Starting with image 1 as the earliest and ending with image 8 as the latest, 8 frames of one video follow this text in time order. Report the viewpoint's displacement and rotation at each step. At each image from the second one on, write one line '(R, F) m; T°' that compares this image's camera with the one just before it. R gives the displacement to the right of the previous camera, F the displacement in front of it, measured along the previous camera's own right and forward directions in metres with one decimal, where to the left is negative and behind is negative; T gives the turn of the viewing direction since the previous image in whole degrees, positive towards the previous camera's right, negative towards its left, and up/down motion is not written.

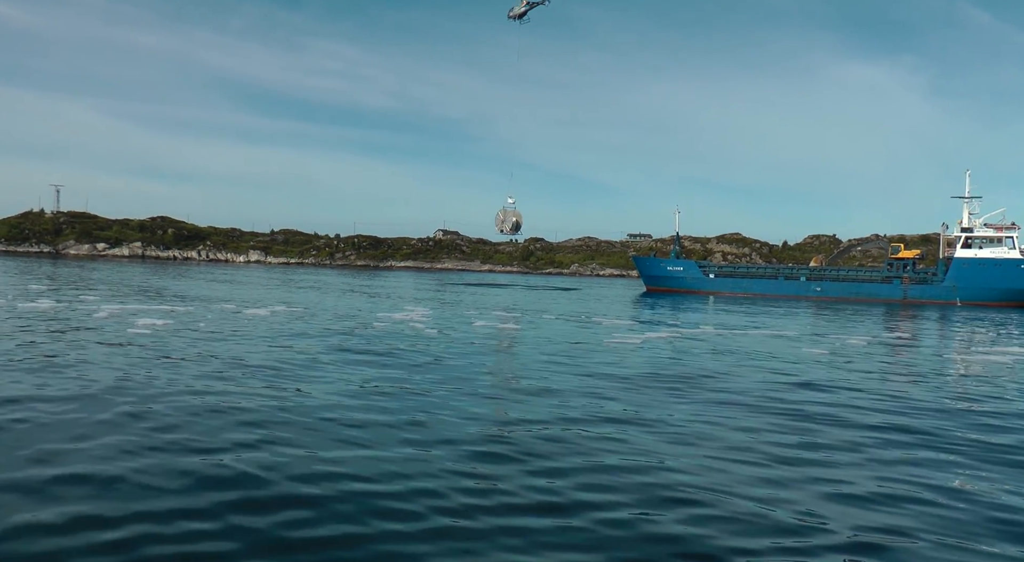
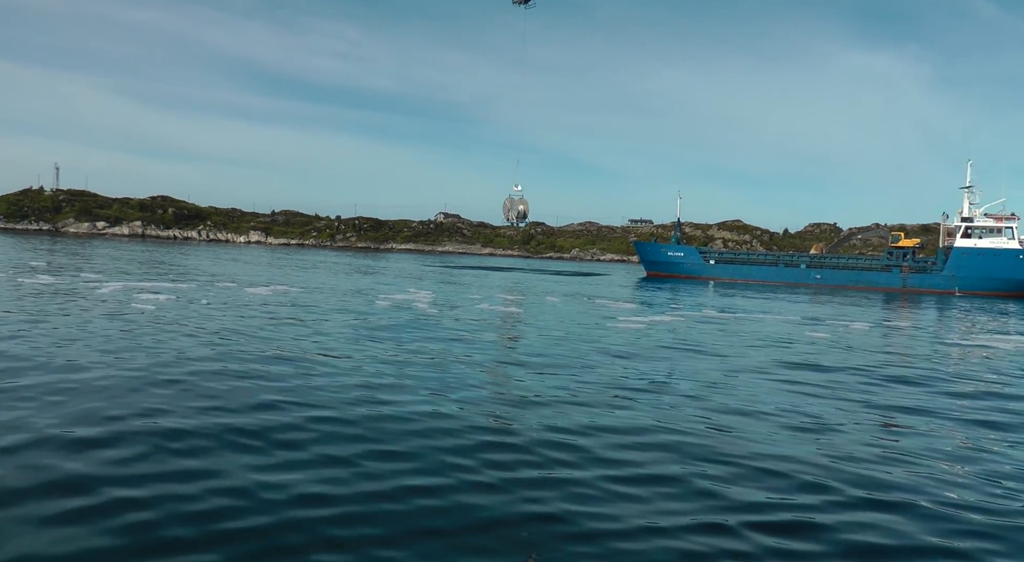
(0.0, -0.3) m; 0°
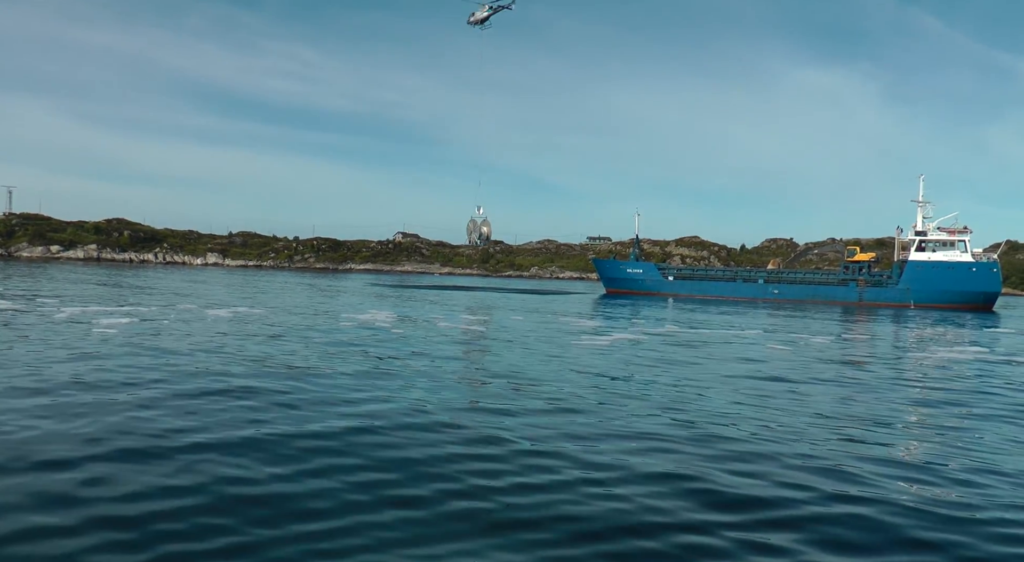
(-0.2, 0.0) m; +2°
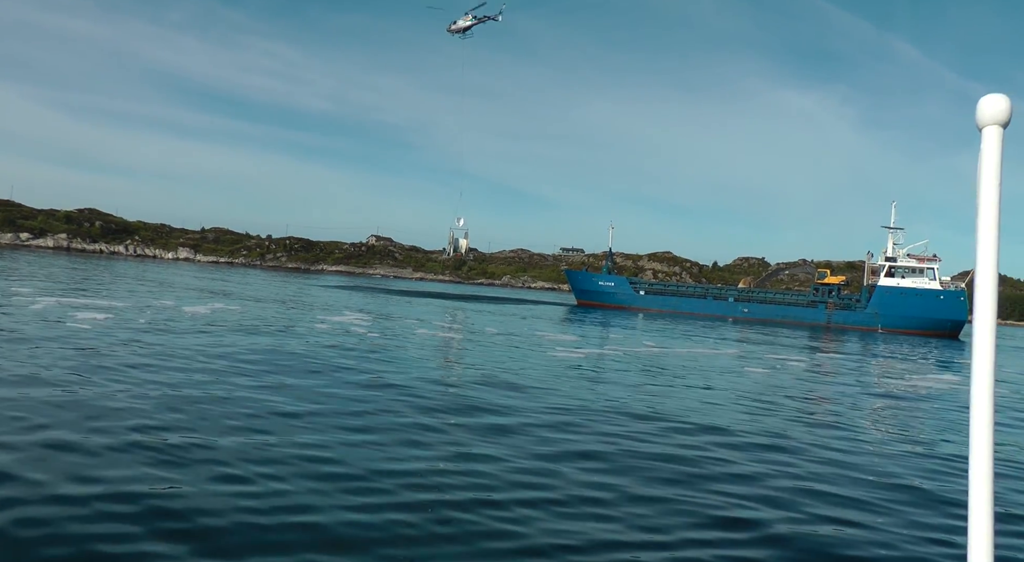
(-0.3, -0.3) m; +2°
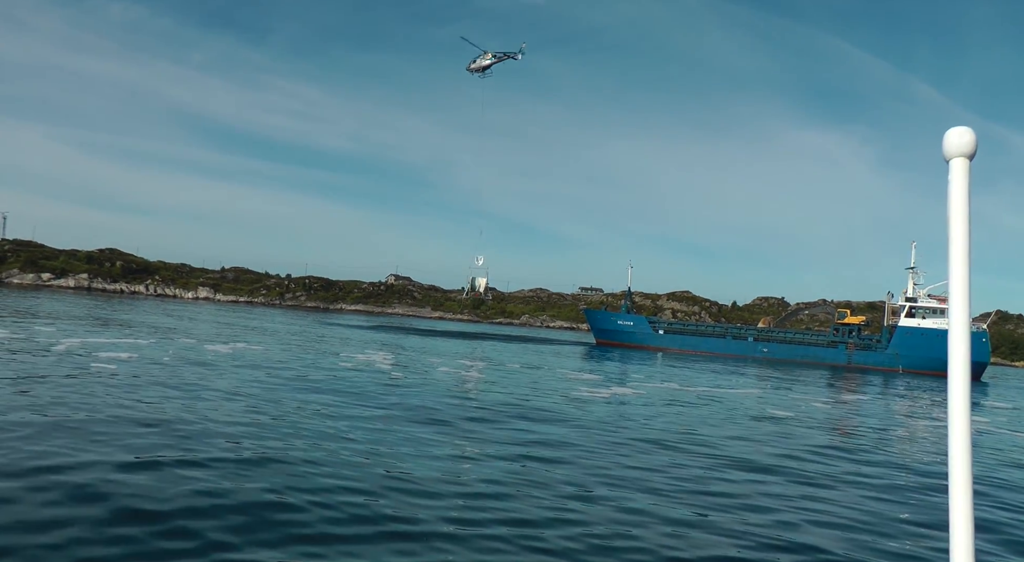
(0.0, -0.3) m; -1°
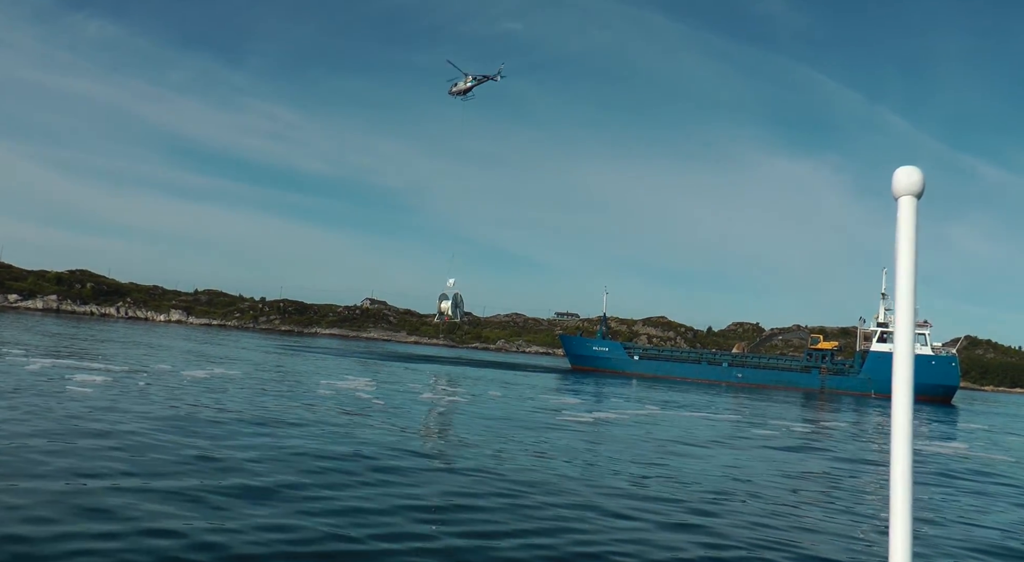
(-0.1, -0.2) m; +1°
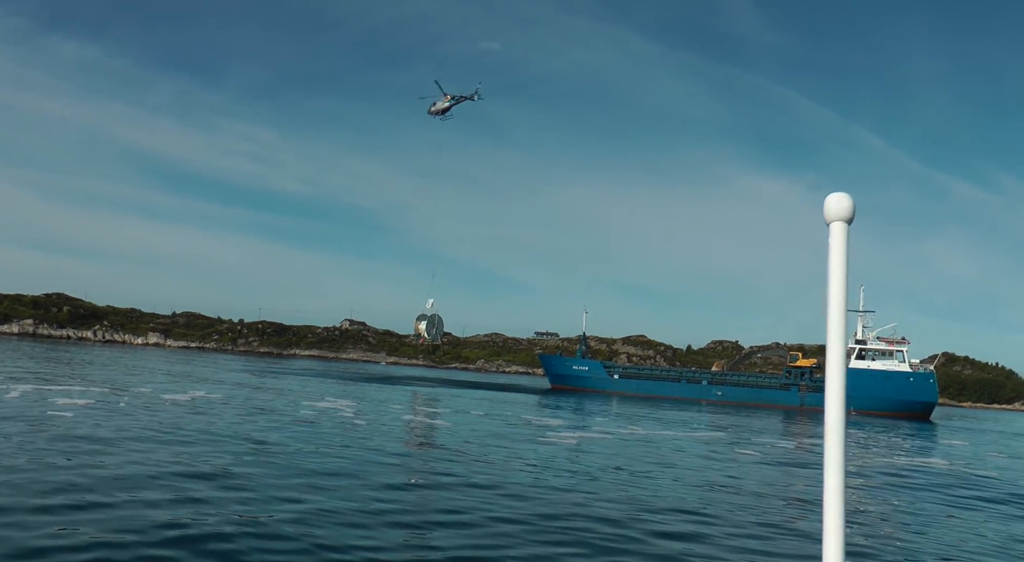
(-0.1, -0.2) m; +1°
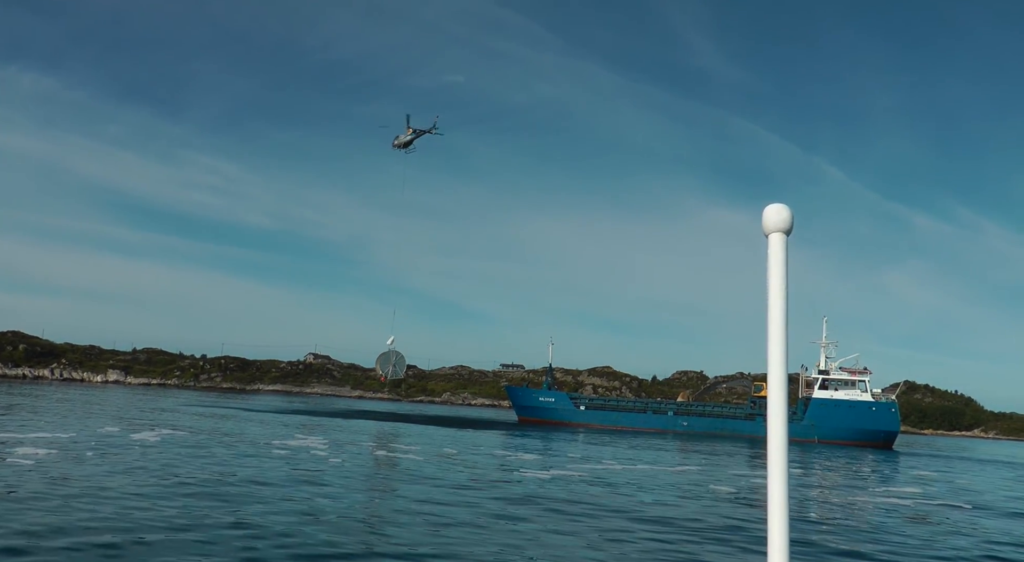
(-0.1, -0.3) m; +2°
